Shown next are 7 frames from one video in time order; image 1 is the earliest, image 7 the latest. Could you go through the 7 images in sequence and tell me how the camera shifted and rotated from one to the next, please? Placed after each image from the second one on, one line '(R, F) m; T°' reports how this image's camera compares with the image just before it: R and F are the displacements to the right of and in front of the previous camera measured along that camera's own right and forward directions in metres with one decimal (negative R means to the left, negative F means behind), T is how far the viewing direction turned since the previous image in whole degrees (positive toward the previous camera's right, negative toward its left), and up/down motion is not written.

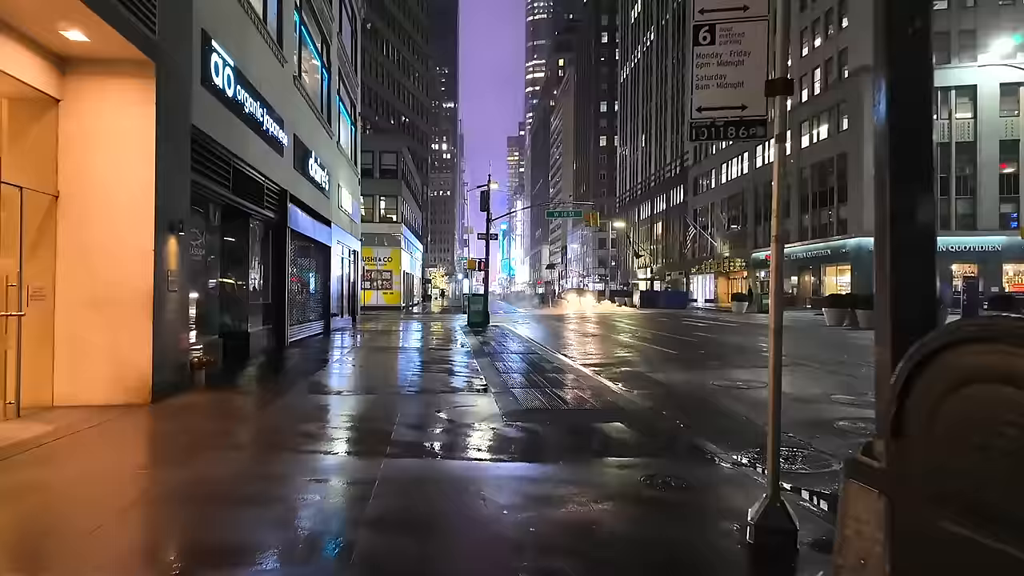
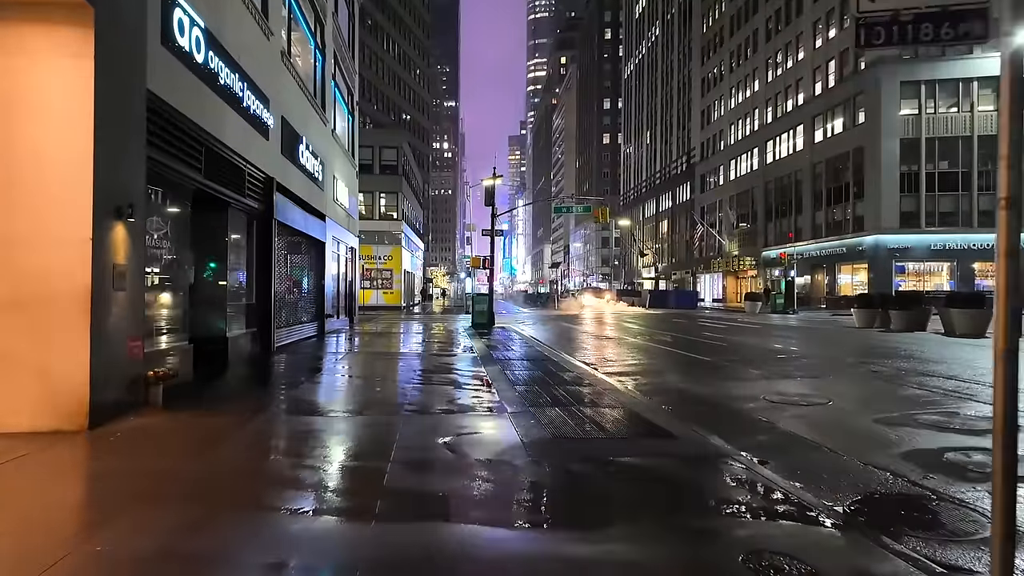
(-0.3, +1.6) m; 0°
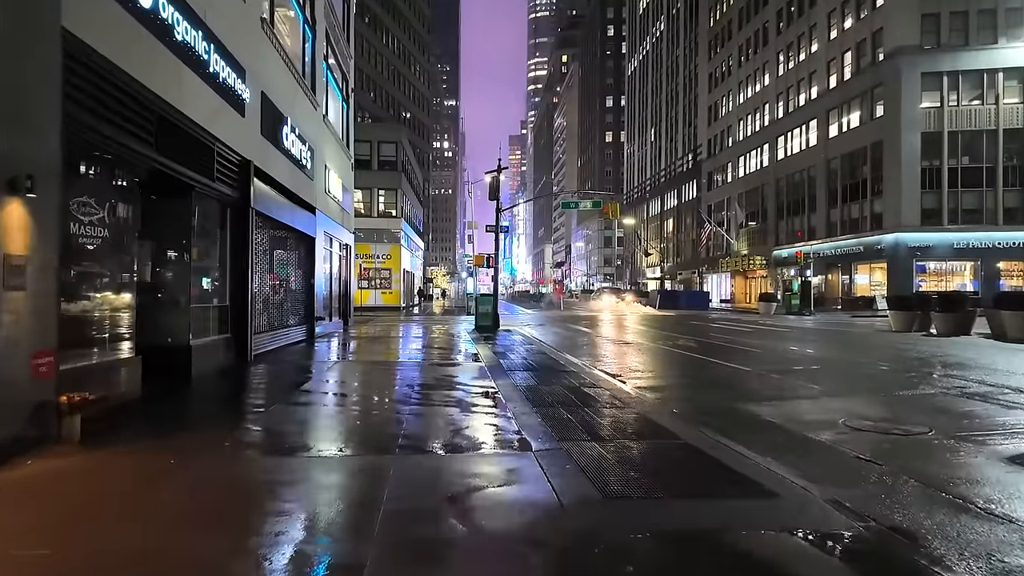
(-0.3, +1.8) m; 0°
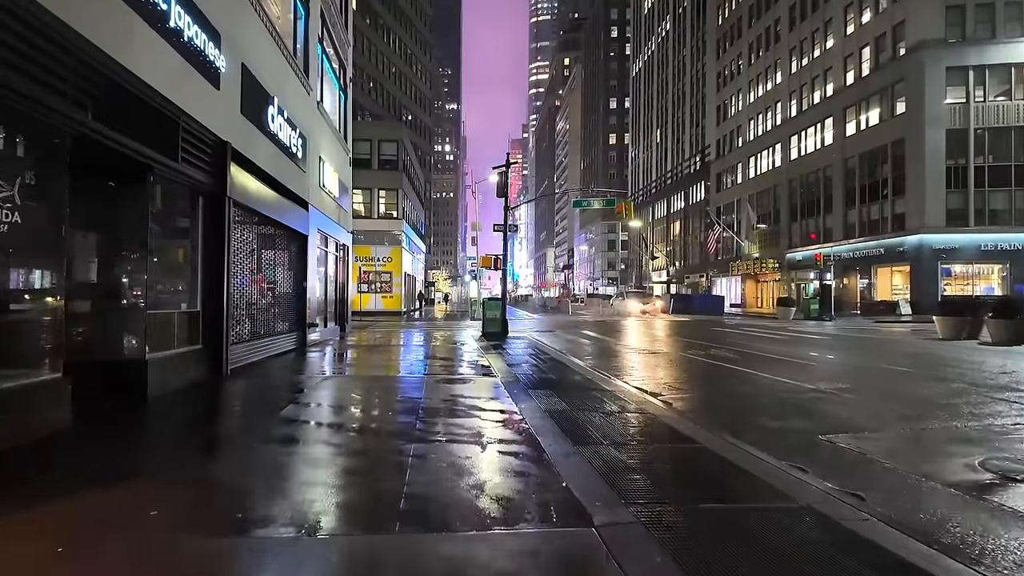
(-0.4, +1.8) m; 0°
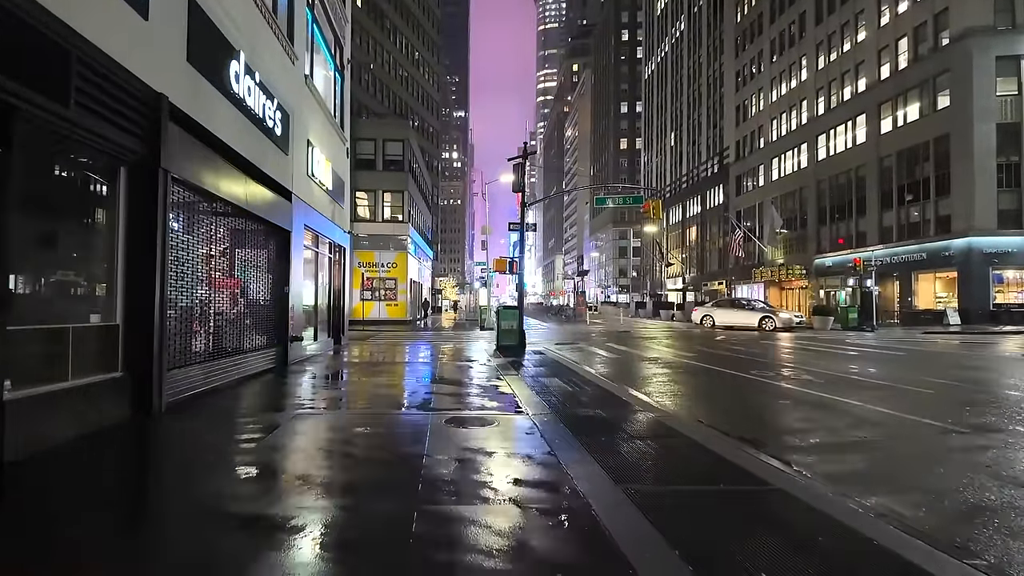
(-0.4, +2.9) m; -1°
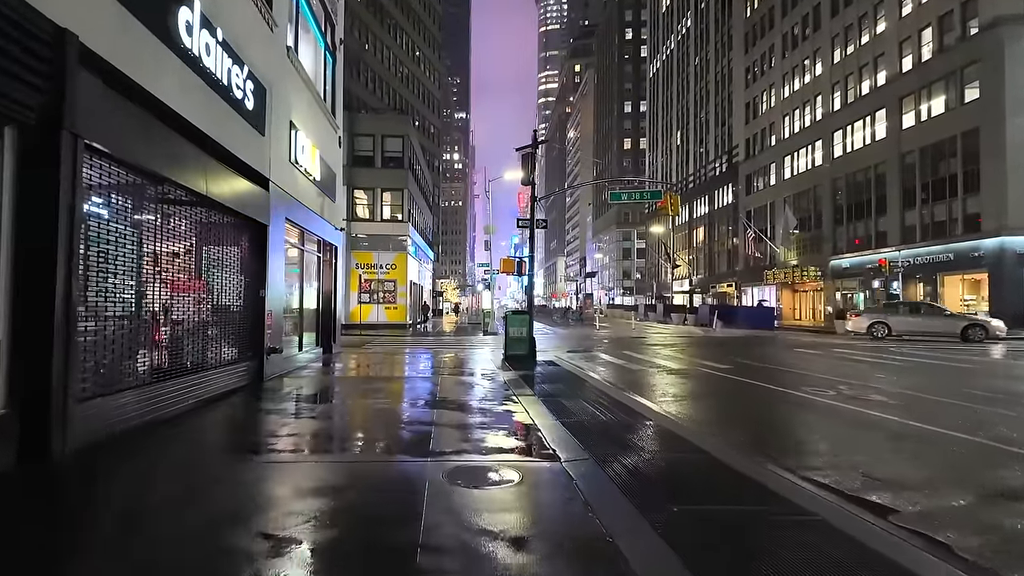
(-0.3, +2.0) m; 0°
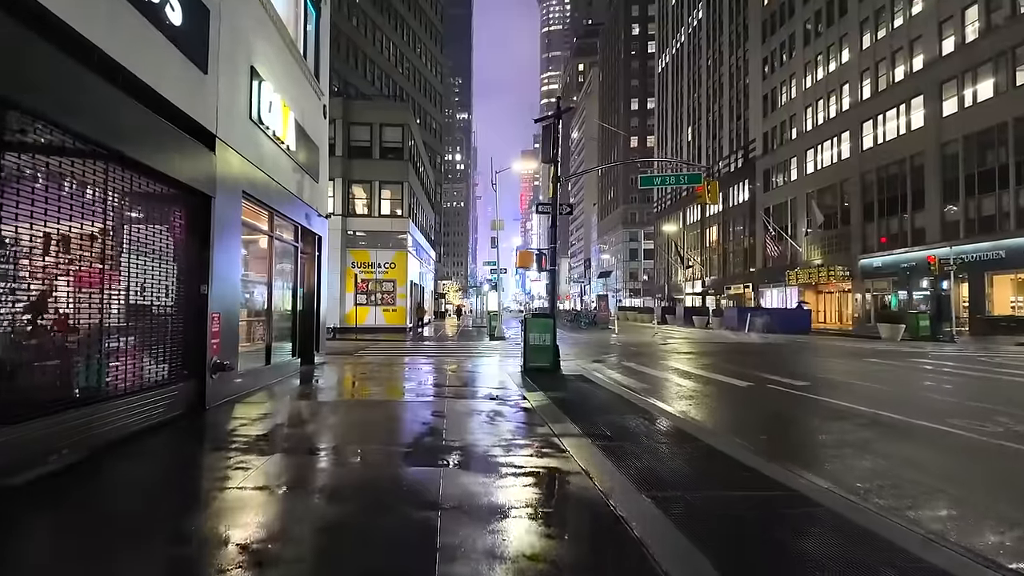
(-0.5, +3.2) m; 0°
